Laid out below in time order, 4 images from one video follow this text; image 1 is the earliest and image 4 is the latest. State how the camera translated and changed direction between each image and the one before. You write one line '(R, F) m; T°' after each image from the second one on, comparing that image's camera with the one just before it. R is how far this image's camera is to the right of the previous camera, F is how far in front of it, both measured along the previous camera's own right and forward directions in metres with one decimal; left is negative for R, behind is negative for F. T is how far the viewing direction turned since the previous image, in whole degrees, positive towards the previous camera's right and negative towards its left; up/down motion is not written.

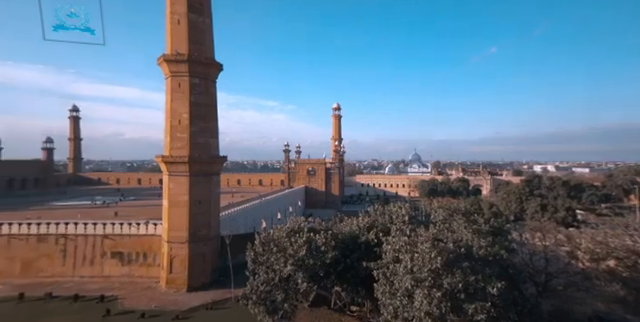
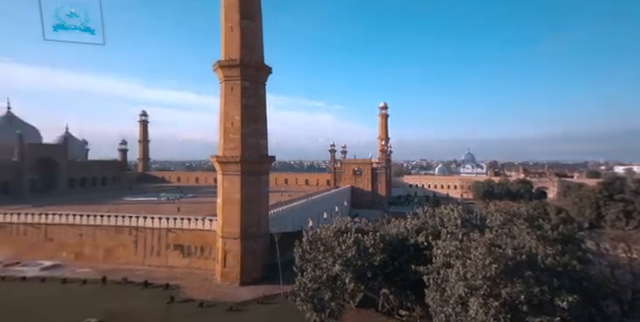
(0.0, -0.2) m; -7°
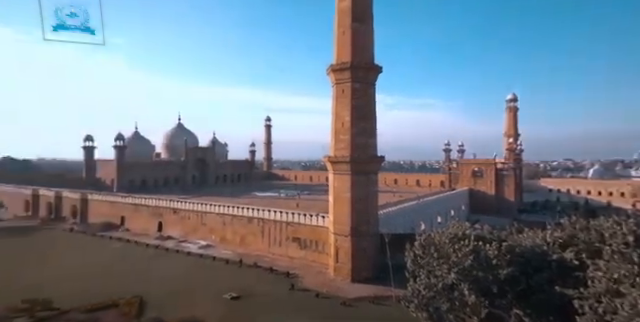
(-0.2, +0.3) m; -16°
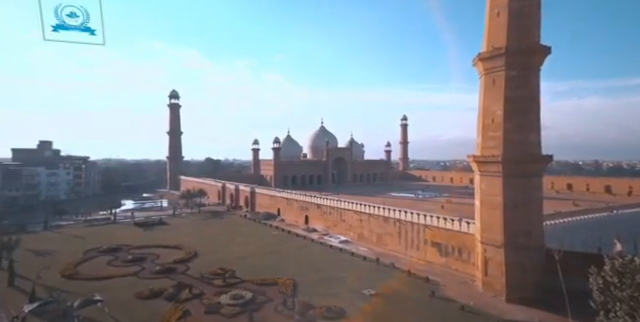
(-0.8, +1.7) m; -20°
